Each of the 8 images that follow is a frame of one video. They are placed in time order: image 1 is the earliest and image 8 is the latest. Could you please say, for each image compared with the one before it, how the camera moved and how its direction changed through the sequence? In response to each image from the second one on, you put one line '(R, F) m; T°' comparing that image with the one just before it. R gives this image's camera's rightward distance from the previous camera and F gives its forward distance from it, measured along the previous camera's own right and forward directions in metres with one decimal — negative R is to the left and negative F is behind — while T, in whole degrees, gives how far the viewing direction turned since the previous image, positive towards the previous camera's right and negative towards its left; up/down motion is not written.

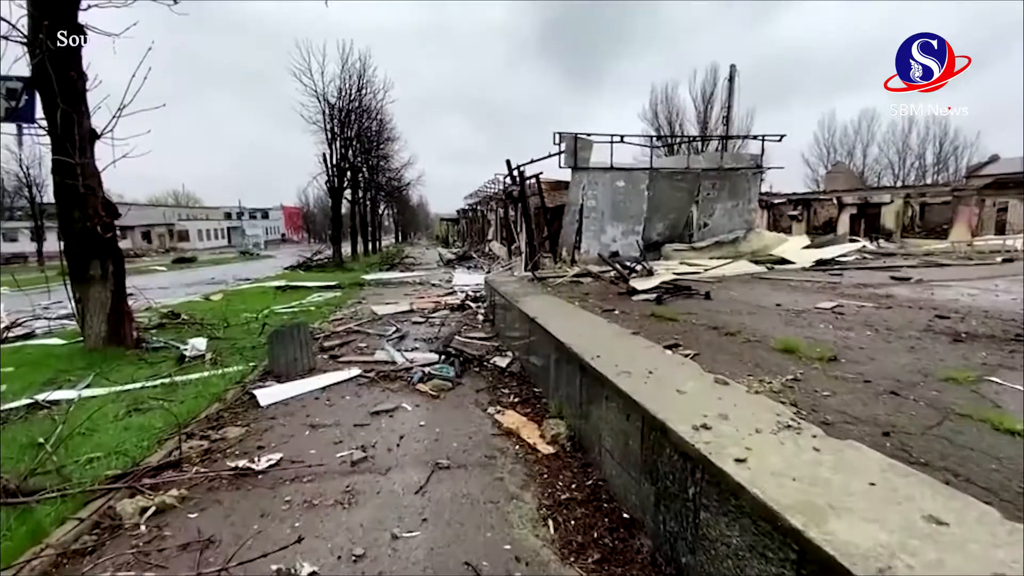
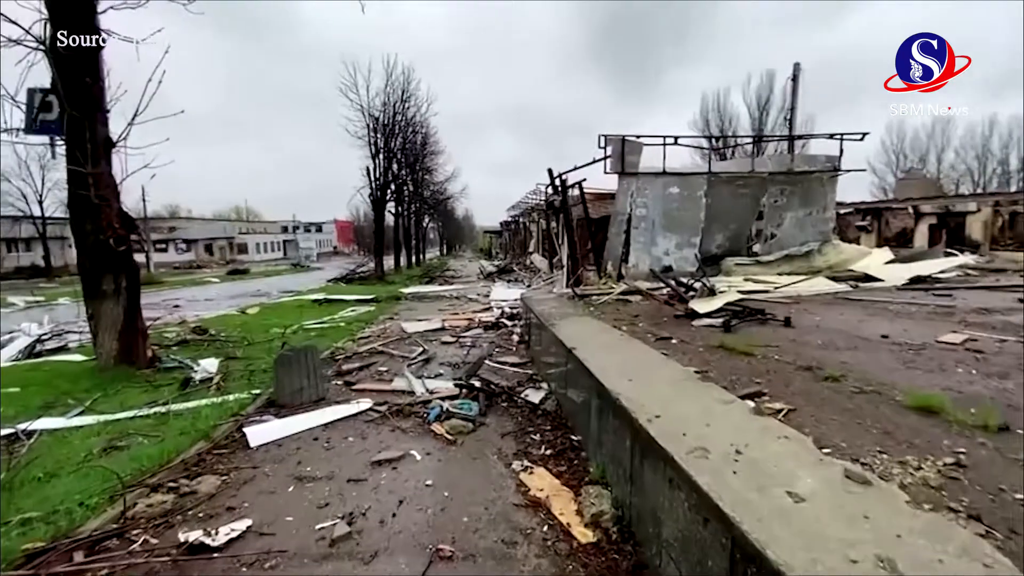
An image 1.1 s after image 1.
(+0.1, +1.0) m; -5°
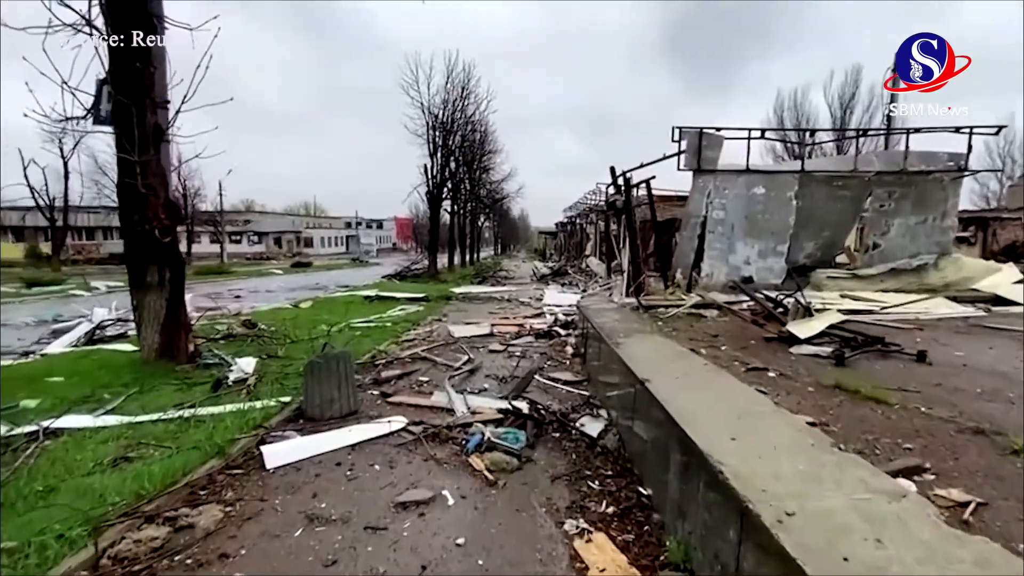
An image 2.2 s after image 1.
(-0.1, +0.8) m; -6°
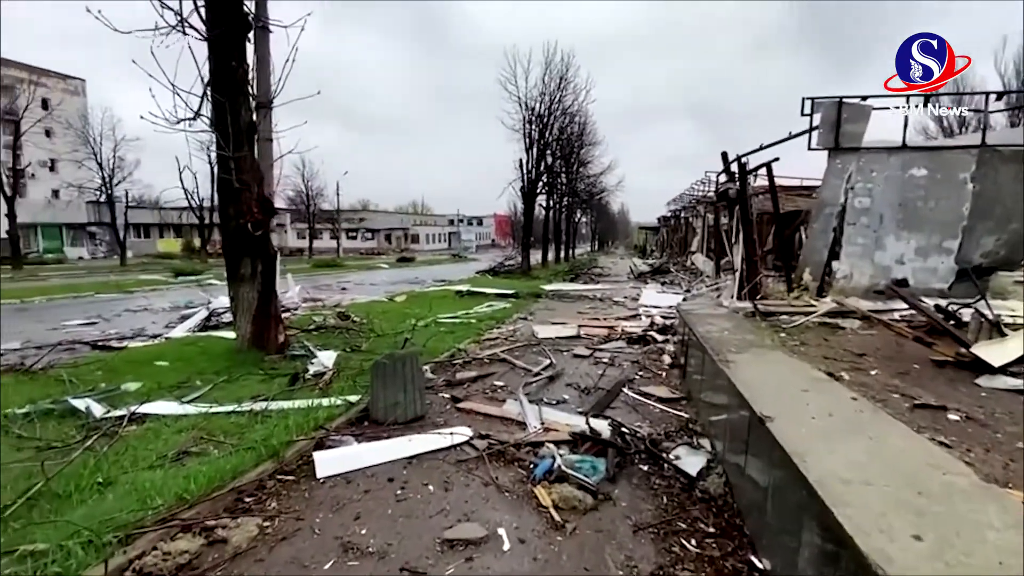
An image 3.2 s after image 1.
(+0.1, +0.7) m; -12°
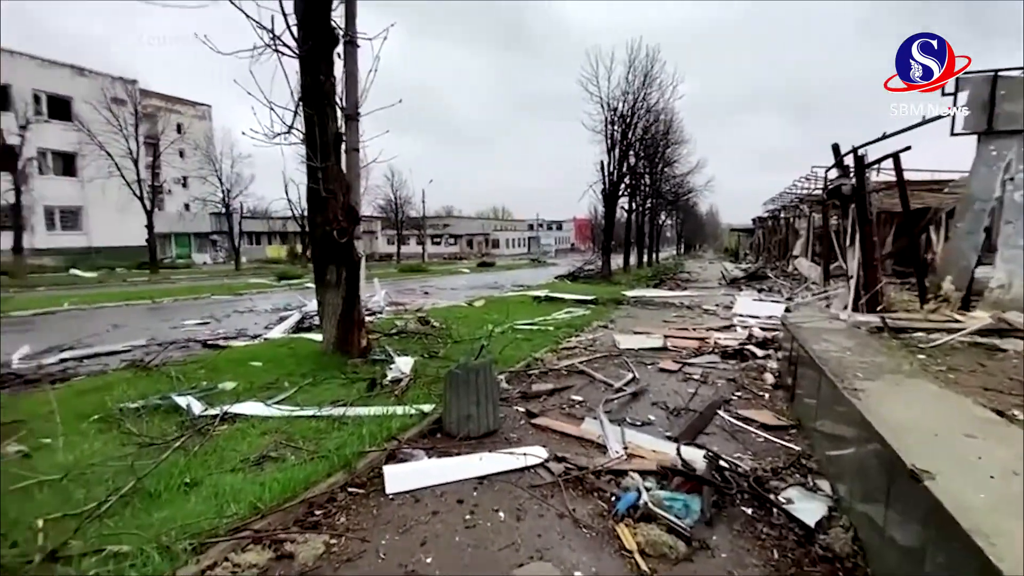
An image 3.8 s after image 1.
(0.0, +0.3) m; -10°
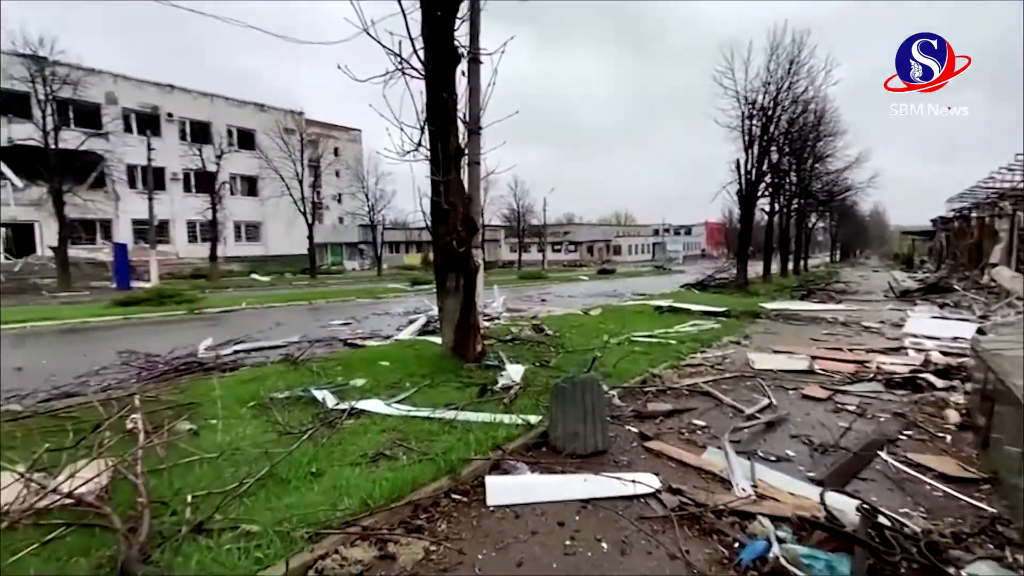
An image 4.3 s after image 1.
(+0.1, +0.2) m; -15°
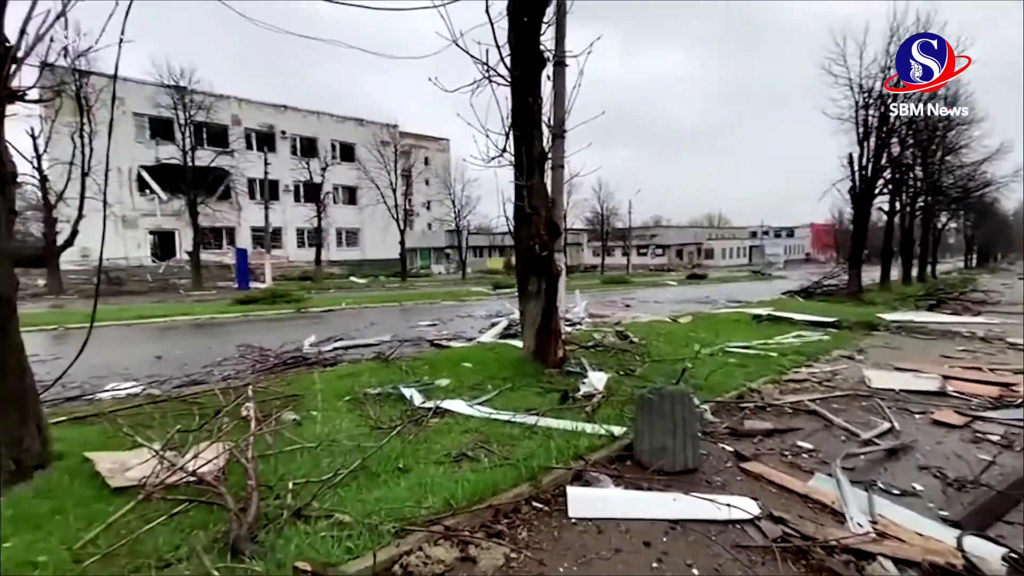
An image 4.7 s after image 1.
(0.0, +0.1) m; -10°
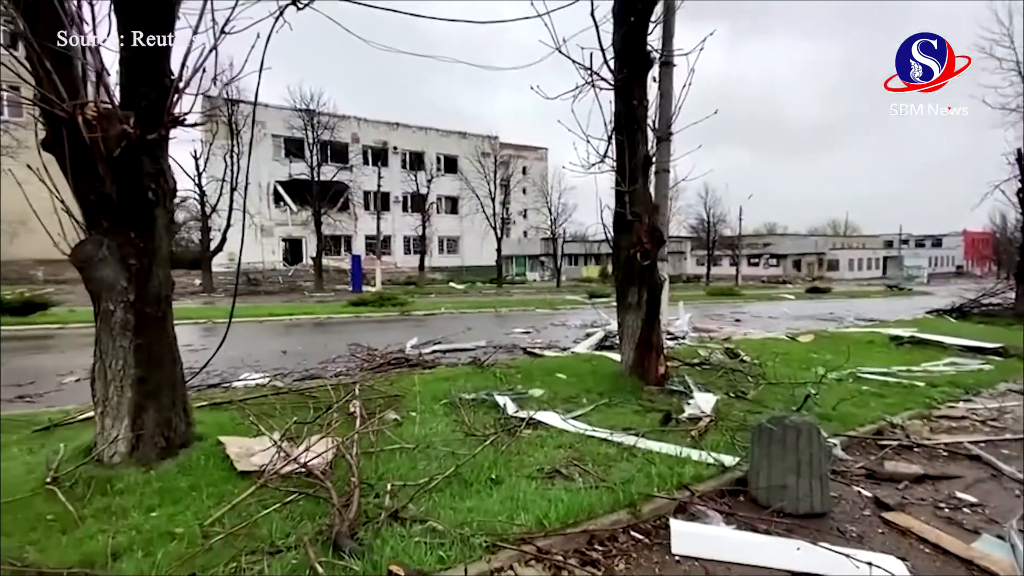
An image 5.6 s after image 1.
(0.0, +0.1) m; -11°
